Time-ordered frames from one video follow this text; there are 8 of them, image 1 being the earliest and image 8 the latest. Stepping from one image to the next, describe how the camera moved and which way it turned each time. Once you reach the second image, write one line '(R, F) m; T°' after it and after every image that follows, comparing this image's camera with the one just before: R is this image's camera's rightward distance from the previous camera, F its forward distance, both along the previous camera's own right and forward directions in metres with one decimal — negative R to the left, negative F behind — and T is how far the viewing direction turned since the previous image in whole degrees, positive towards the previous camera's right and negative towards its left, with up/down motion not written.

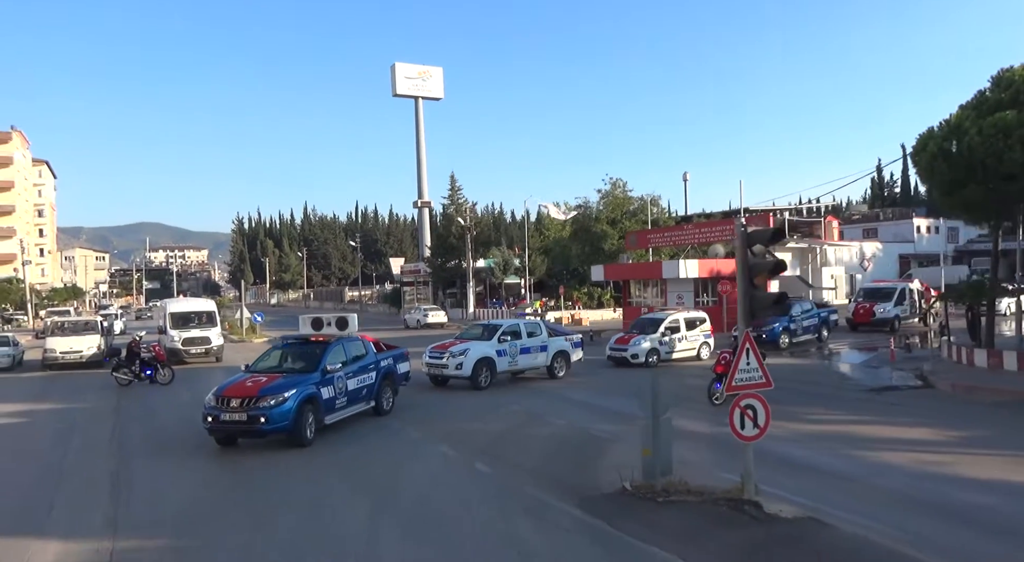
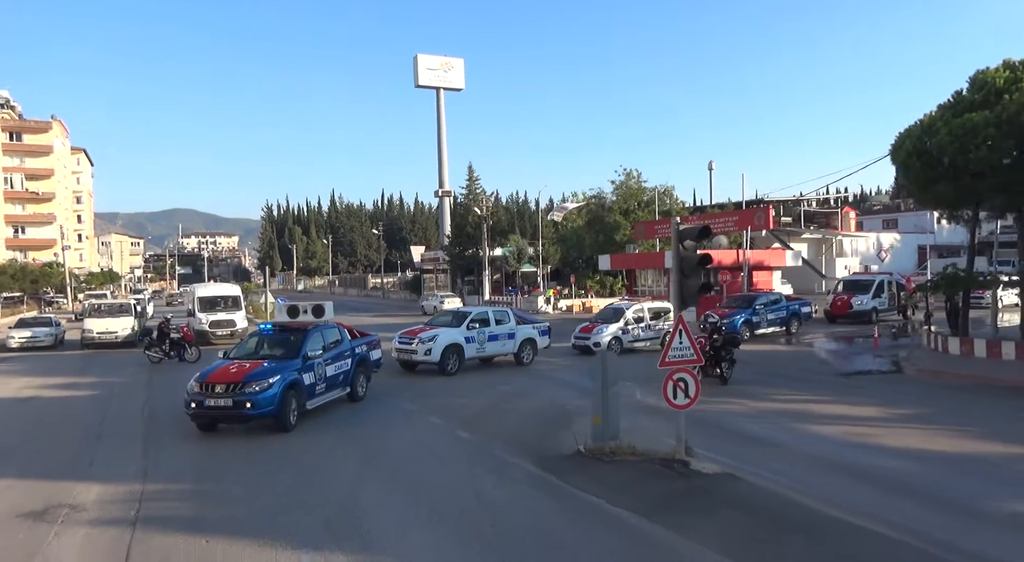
(+0.8, -1.3) m; -2°
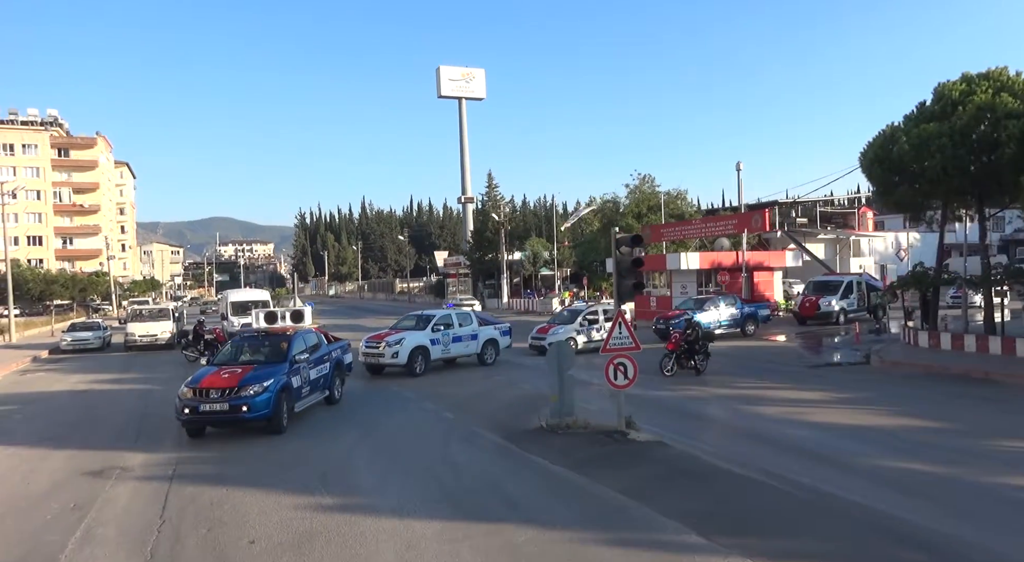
(+1.0, -1.8) m; -3°
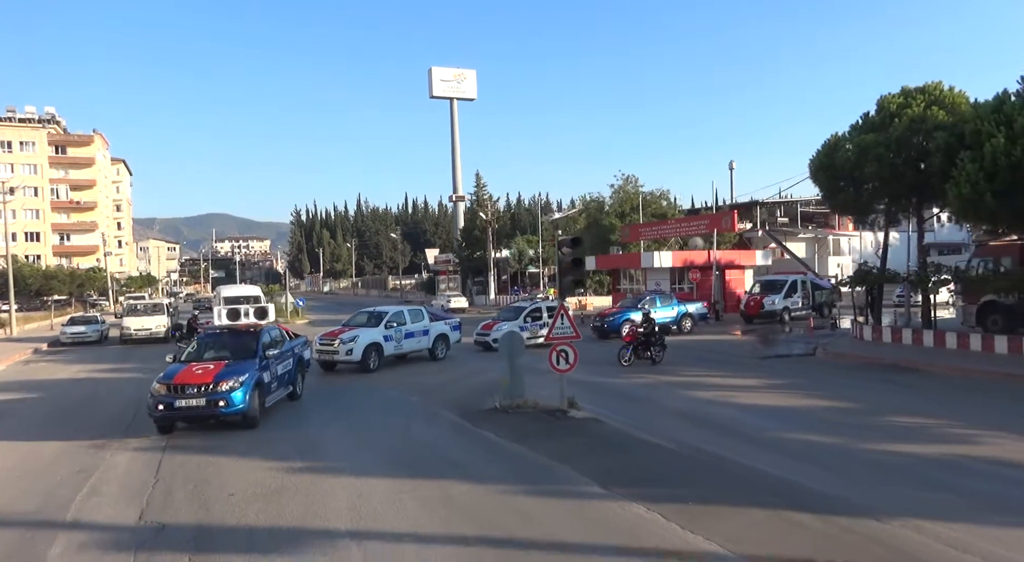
(+0.7, -1.4) m; 0°
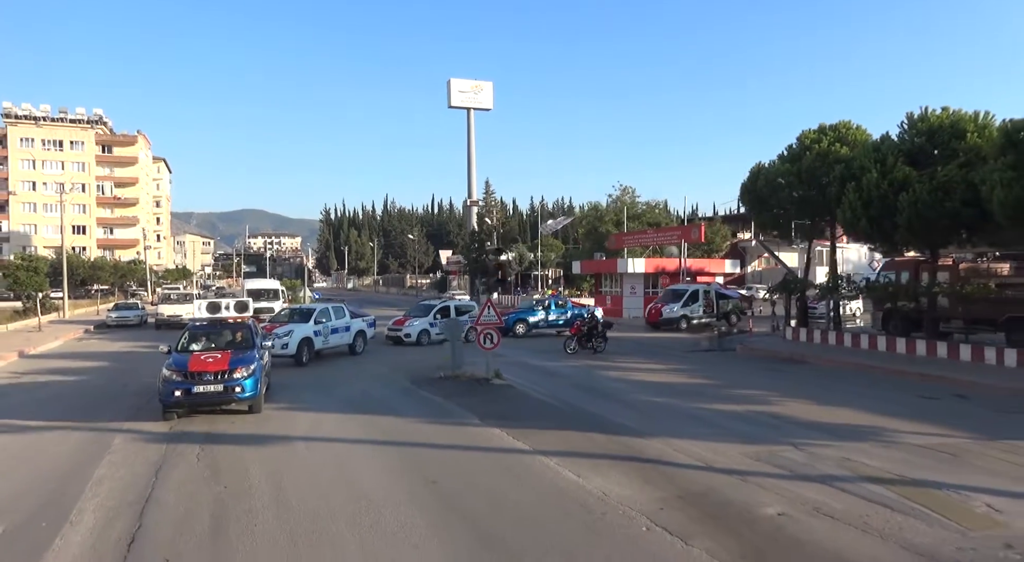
(+1.9, -3.8) m; -2°
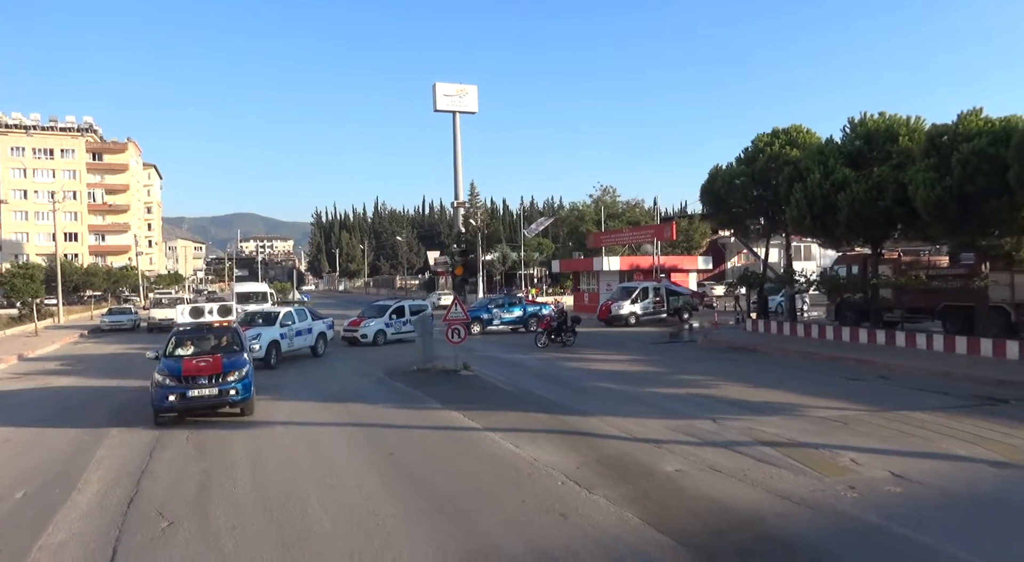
(+0.7, -1.4) m; 0°
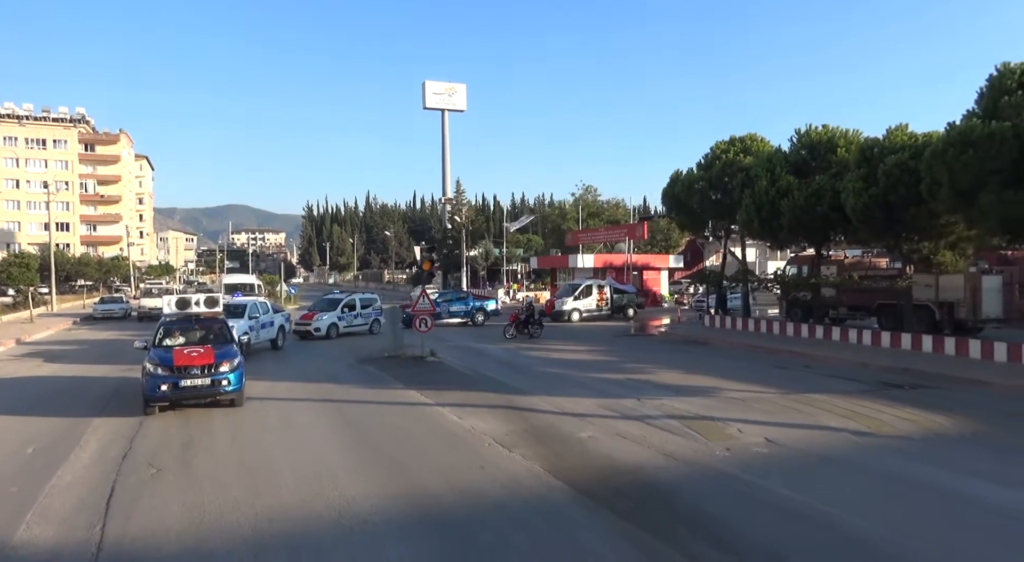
(+0.7, -1.6) m; +1°
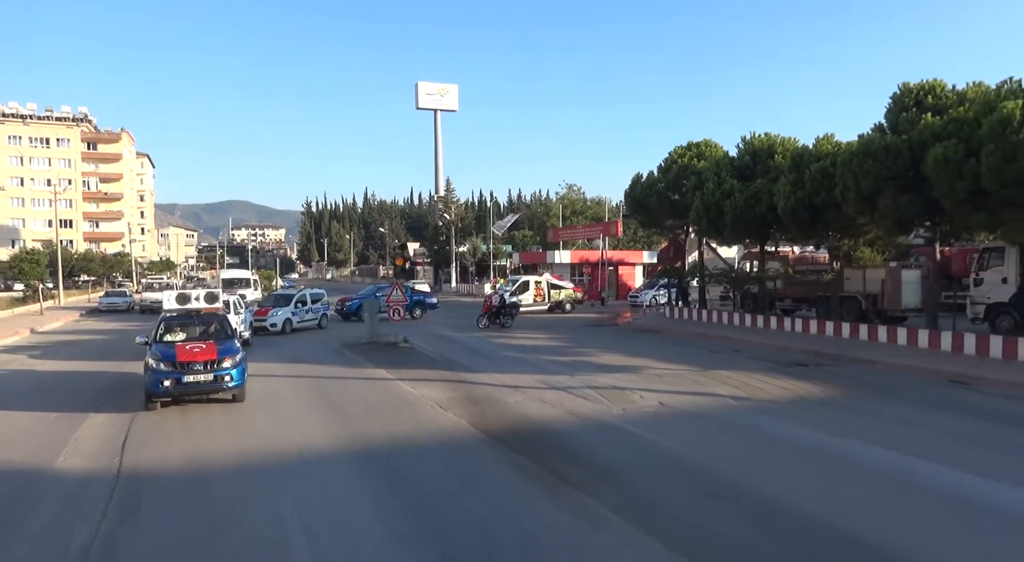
(+1.0, -2.3) m; 0°
